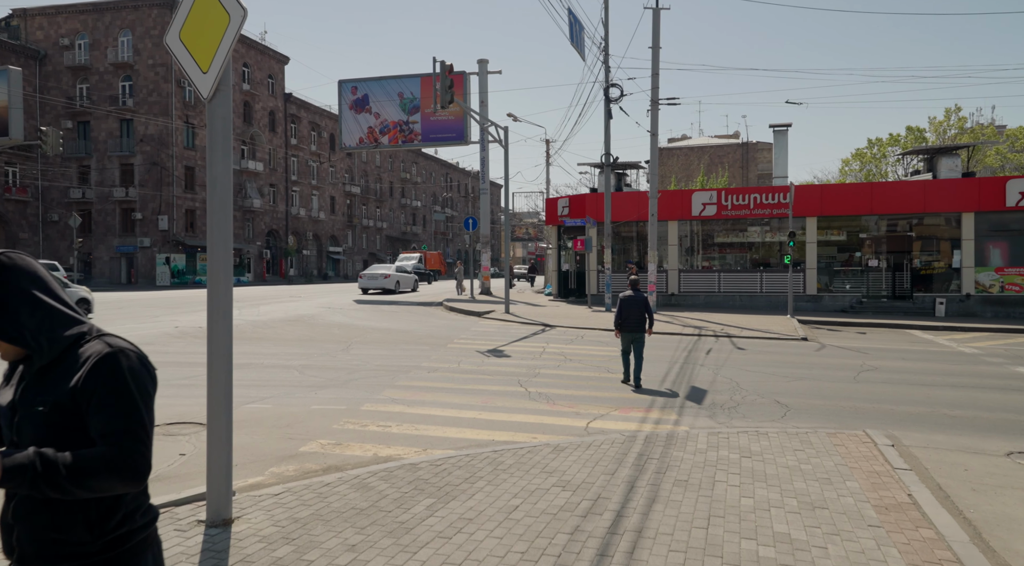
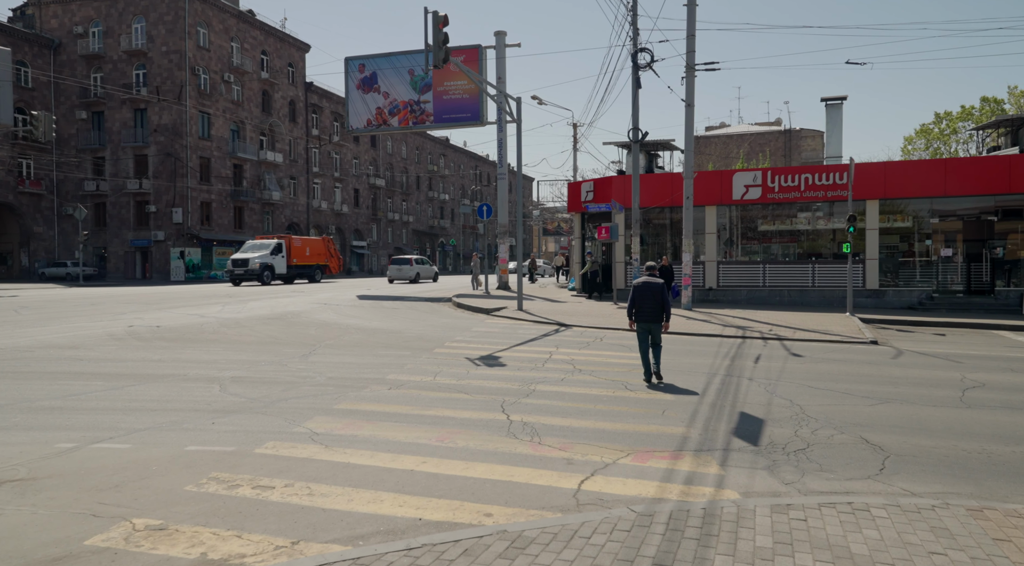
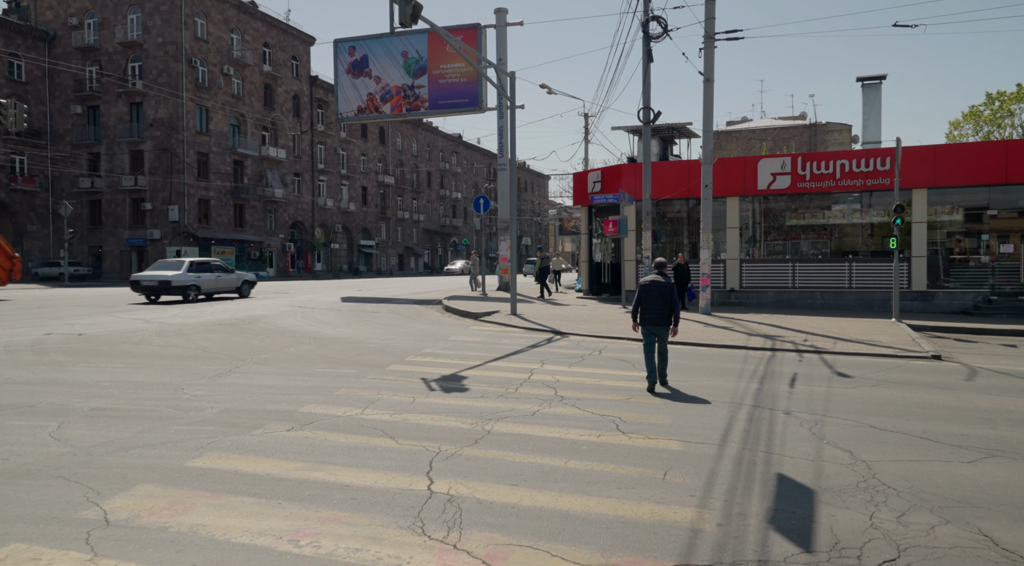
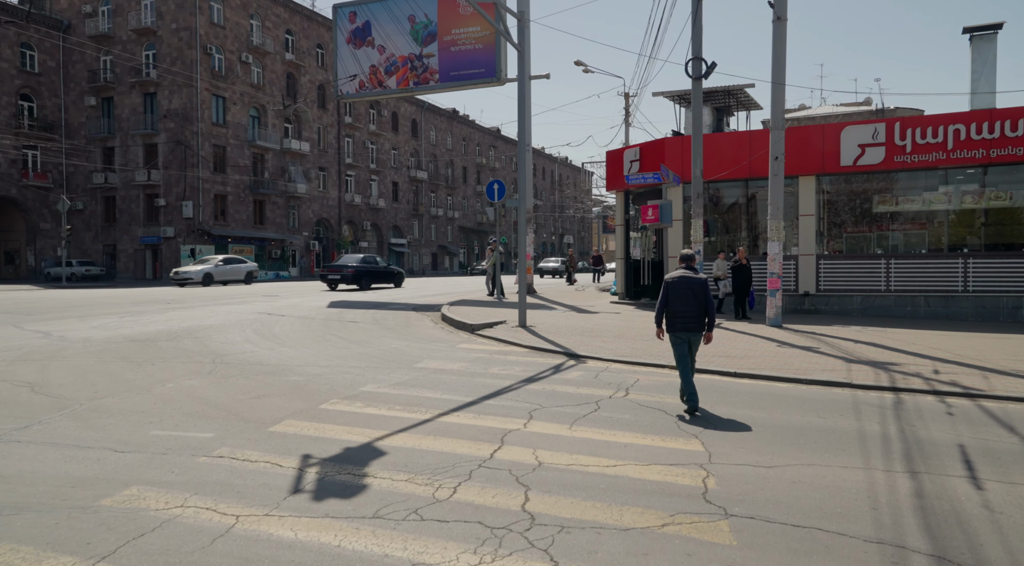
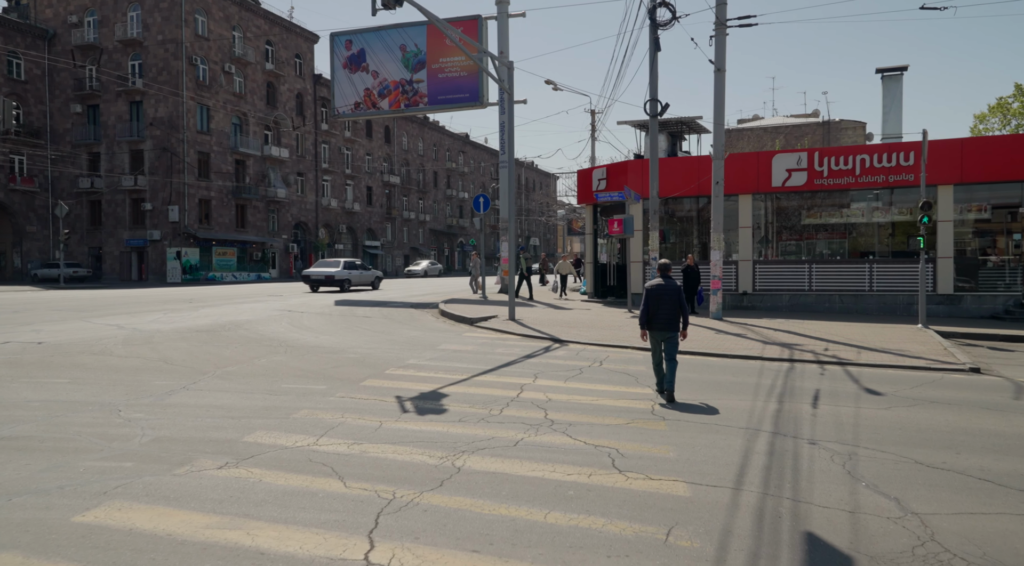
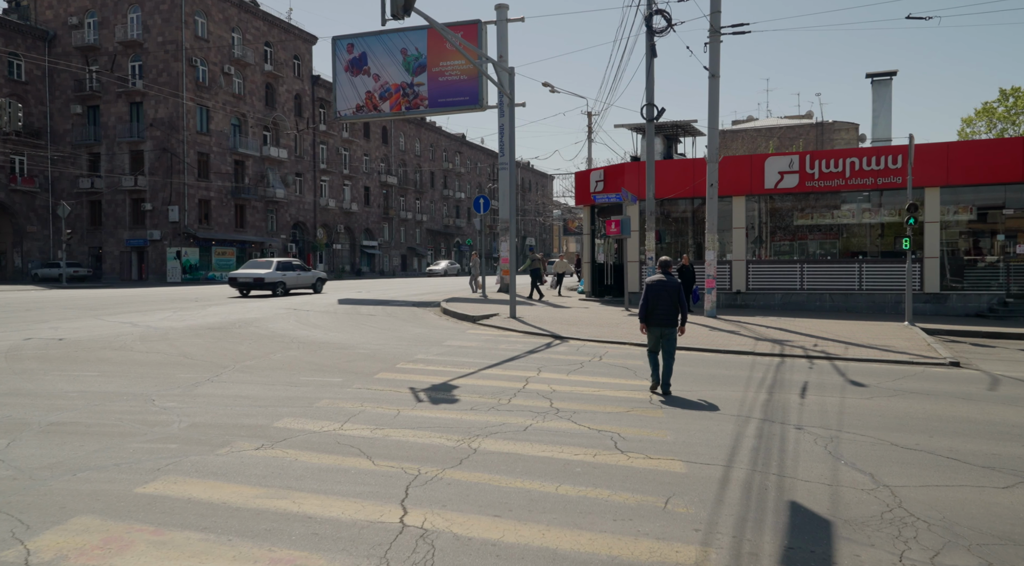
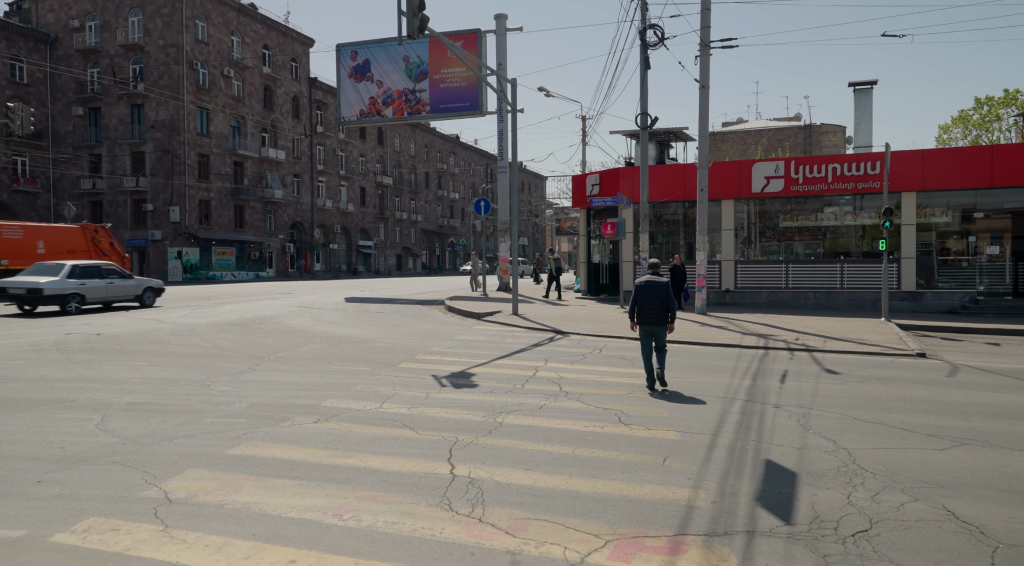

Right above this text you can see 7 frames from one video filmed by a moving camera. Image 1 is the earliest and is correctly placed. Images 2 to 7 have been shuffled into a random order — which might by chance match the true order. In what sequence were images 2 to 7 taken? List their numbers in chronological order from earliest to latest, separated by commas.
2, 7, 3, 6, 5, 4
